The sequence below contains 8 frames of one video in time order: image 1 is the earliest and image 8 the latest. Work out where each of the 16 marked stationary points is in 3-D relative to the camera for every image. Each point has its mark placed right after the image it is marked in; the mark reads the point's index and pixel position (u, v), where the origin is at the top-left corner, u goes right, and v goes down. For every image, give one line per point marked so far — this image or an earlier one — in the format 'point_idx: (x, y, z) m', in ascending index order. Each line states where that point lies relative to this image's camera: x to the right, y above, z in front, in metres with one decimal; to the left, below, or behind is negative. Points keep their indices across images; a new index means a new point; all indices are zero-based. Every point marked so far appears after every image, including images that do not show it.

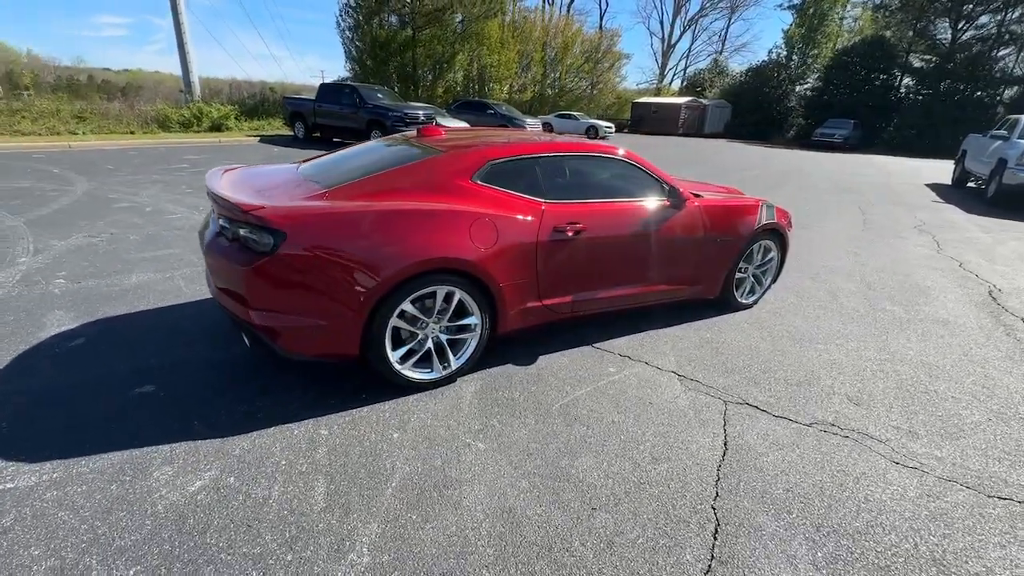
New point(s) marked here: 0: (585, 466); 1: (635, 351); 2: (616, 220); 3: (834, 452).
0: (+0.4, -0.9, +2.5) m
1: (+1.0, -0.5, +3.7) m
2: (+0.7, +0.5, +3.4) m
3: (+1.9, -1.0, +2.7) m
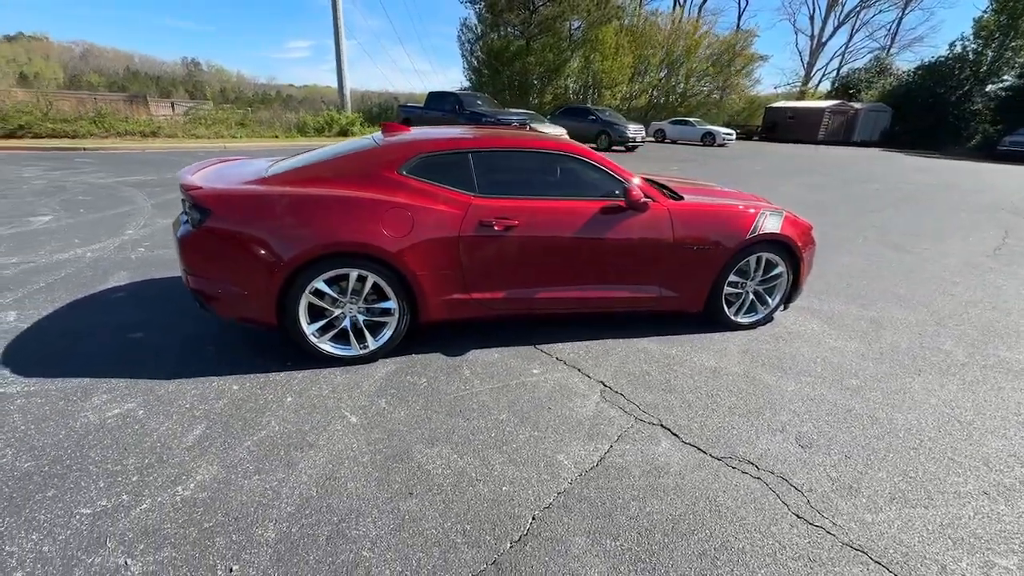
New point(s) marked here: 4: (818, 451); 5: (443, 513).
0: (-0.4, -0.9, +2.5) m
1: (+0.5, -0.5, +3.5) m
2: (+0.3, +0.5, +3.3) m
3: (+1.1, -1.0, +2.3) m
4: (+1.7, -0.9, +2.7) m
5: (-0.3, -1.0, +2.1) m
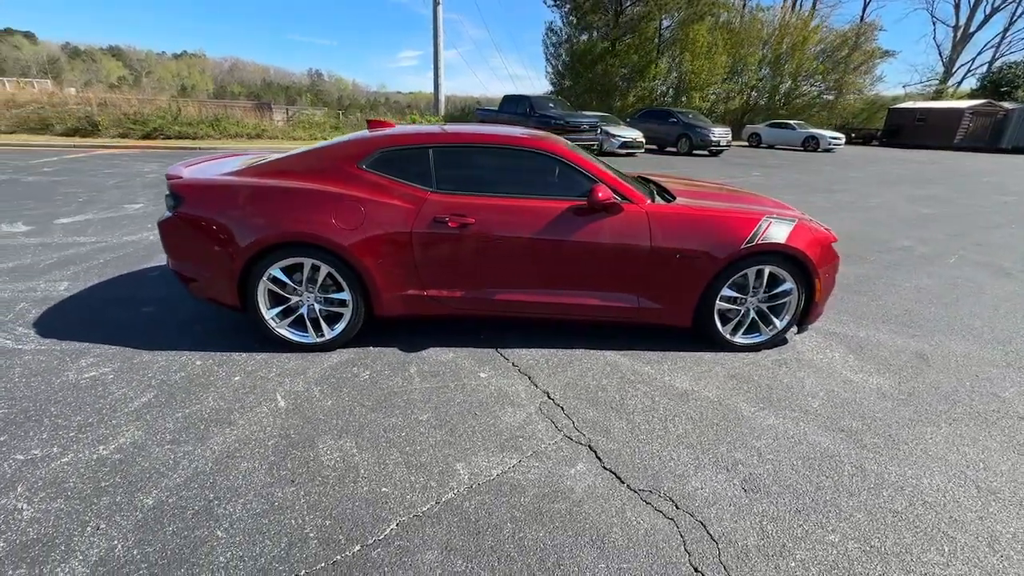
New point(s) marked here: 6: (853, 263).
0: (-0.9, -0.8, +2.5) m
1: (+0.2, -0.5, +3.3) m
2: (0.0, +0.5, +3.2) m
3: (+0.5, -1.1, +2.1) m
4: (+1.2, -1.0, +2.3) m
5: (-0.9, -1.0, +2.1) m
6: (+4.3, +0.3, +5.9) m
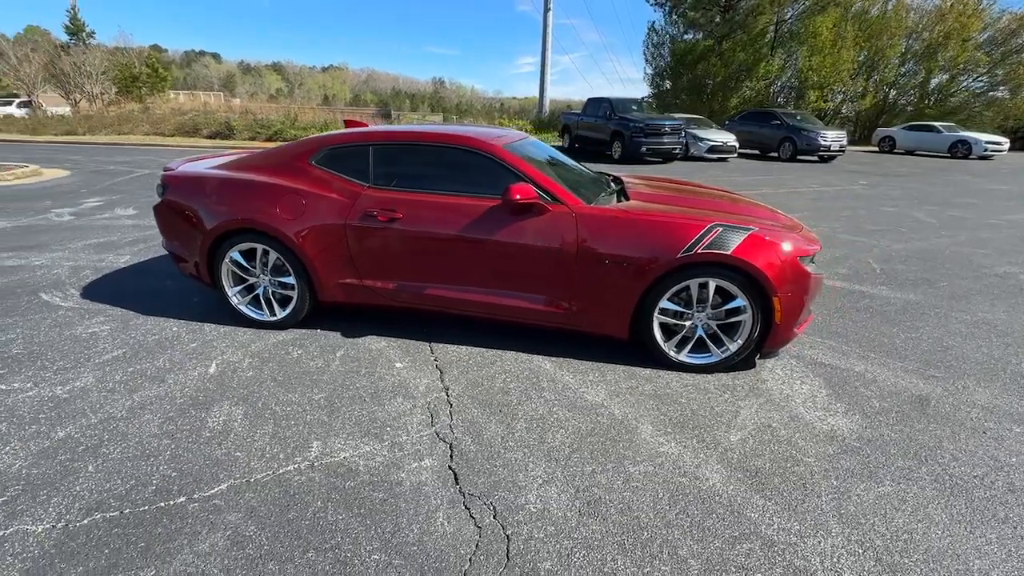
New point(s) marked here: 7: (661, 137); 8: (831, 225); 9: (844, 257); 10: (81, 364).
0: (-1.7, -0.7, +2.7) m
1: (-0.4, -0.5, +3.3) m
2: (-0.5, +0.5, +3.3) m
3: (-0.4, -1.0, +2.0) m
4: (+0.4, -1.1, +2.1) m
5: (-1.7, -0.9, +2.4) m
6: (+4.2, 0.0, +5.0) m
7: (+5.0, +5.2, +15.9) m
8: (+5.3, +1.0, +7.7) m
9: (+4.2, +0.4, +5.9) m
10: (-2.9, -0.5, +3.2) m
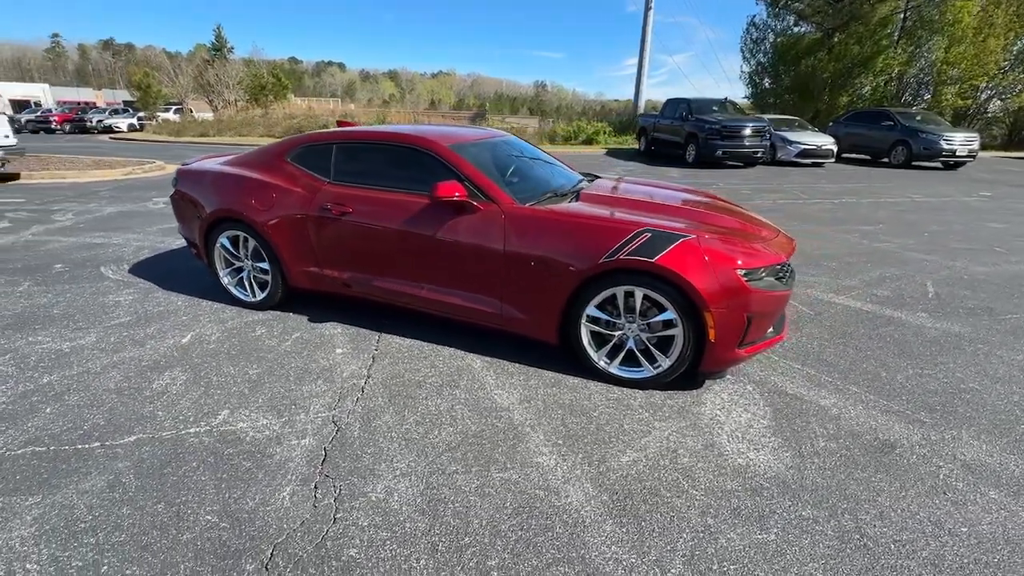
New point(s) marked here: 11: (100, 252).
0: (-2.3, -0.6, +3.1) m
1: (-0.9, -0.5, +3.5) m
2: (-1.0, +0.6, +3.4) m
3: (-1.2, -1.0, +2.2) m
4: (-0.4, -1.0, +2.1) m
5: (-2.4, -0.7, +2.8) m
6: (+4.0, -0.3, +4.2) m
7: (+7.2, +4.7, +14.8) m
8: (+5.7, +0.7, +6.7) m
9: (+4.2, +0.1, +5.1) m
10: (-3.4, -0.3, +3.8) m
11: (-5.0, +0.4, +5.6) m
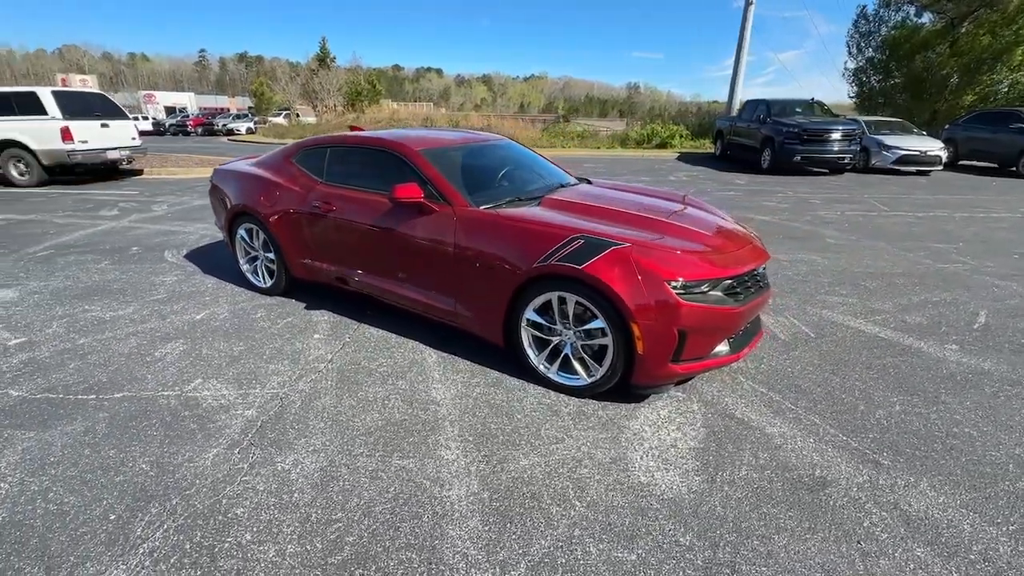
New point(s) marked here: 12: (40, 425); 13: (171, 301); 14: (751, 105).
0: (-2.6, -0.5, +3.6) m
1: (-1.2, -0.4, +3.7) m
2: (-1.2, +0.6, +3.7) m
3: (-1.7, -0.9, +2.5) m
4: (-1.0, -1.0, +2.3) m
5: (-2.8, -0.6, +3.3) m
6: (+3.8, -0.5, +3.6) m
7: (+9.0, +4.2, +13.5) m
8: (+5.9, +0.3, +5.8) m
9: (+4.1, -0.2, +4.5) m
10: (-3.6, -0.1, +4.5) m
11: (-4.8, +0.7, +6.5) m
12: (-2.8, -0.8, +2.7) m
13: (-3.2, -0.1, +4.4) m
14: (+8.2, +6.3, +16.1) m
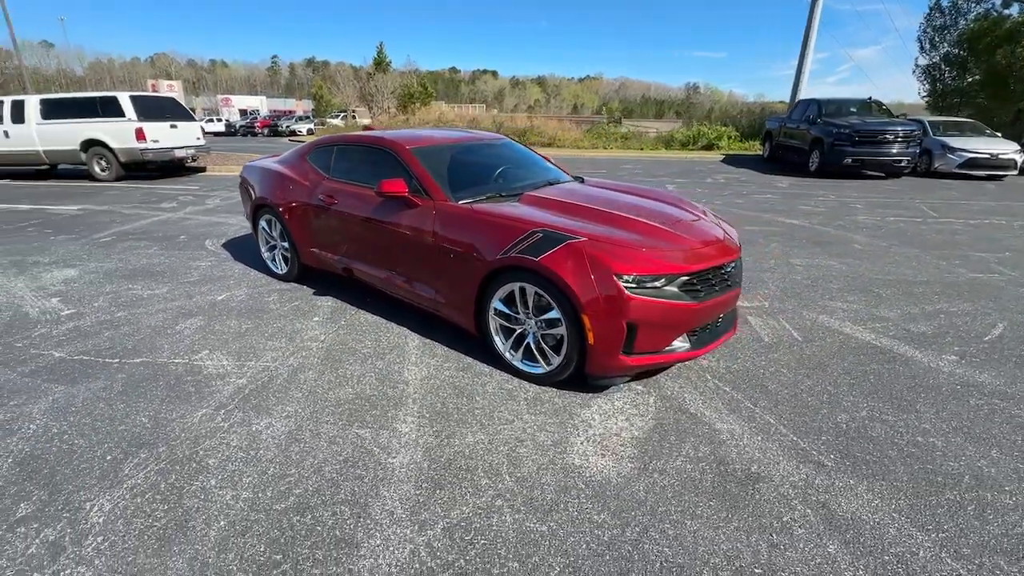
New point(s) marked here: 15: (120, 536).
0: (-2.8, -0.3, +4.0) m
1: (-1.4, -0.3, +4.0) m
2: (-1.3, +0.7, +4.0) m
3: (-2.0, -0.8, +2.9) m
4: (-1.3, -0.9, +2.6) m
5: (-3.0, -0.4, +3.8) m
6: (+3.6, -0.6, +3.4) m
7: (+9.9, +3.9, +12.7) m
8: (+5.9, +0.2, +5.3) m
9: (+4.0, -0.2, +4.2) m
10: (-3.6, +0.1, +5.0) m
11: (-4.6, +0.9, +7.2) m
12: (-3.0, -0.6, +3.2) m
13: (-3.3, 0.0, +4.9) m
14: (+9.5, +6.0, +15.3) m
15: (-1.7, -1.1, +2.1) m
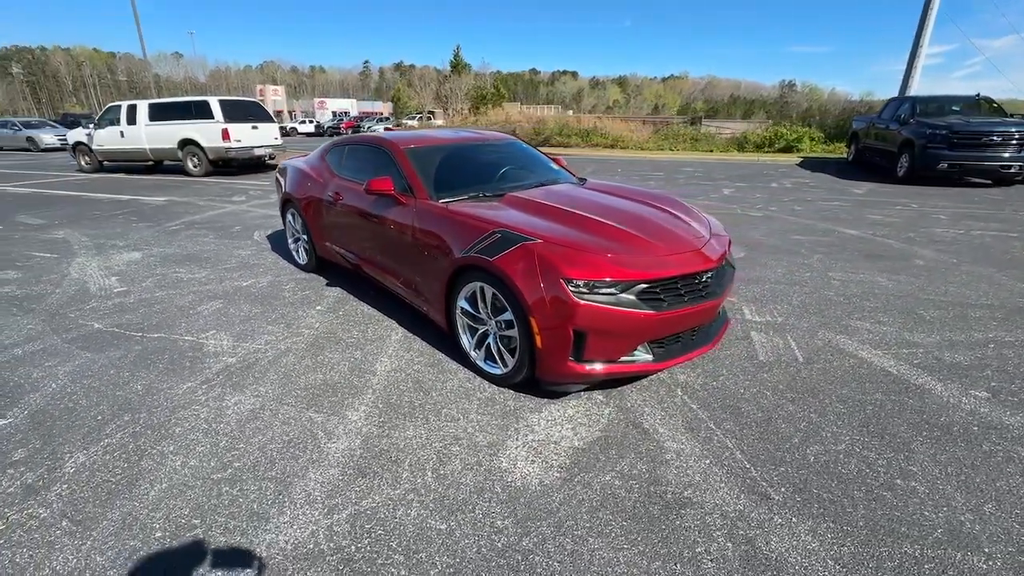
0: (-2.9, -0.2, +4.5) m
1: (-1.5, -0.2, +4.2) m
2: (-1.4, +0.8, +4.2) m
3: (-2.3, -0.7, +3.2) m
4: (-1.7, -0.8, +2.8) m
5: (-3.1, -0.3, +4.2) m
6: (+3.3, -0.8, +2.8) m
7: (+11.2, +3.3, +11.1) m
8: (+5.9, -0.1, +4.5) m
9: (+3.9, -0.4, +3.6) m
10: (-3.6, +0.3, +5.5) m
11: (-4.1, +1.1, +7.8) m
12: (-3.2, -0.5, +3.7) m
13: (-3.2, +0.2, +5.4) m
14: (+11.3, +5.5, +13.8) m
15: (-2.2, -1.0, +2.3) m
